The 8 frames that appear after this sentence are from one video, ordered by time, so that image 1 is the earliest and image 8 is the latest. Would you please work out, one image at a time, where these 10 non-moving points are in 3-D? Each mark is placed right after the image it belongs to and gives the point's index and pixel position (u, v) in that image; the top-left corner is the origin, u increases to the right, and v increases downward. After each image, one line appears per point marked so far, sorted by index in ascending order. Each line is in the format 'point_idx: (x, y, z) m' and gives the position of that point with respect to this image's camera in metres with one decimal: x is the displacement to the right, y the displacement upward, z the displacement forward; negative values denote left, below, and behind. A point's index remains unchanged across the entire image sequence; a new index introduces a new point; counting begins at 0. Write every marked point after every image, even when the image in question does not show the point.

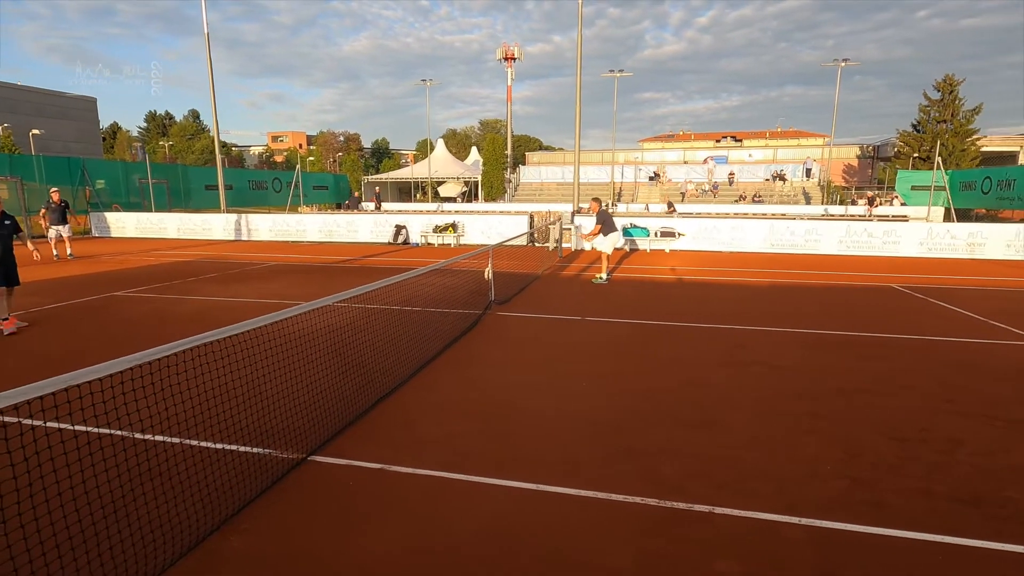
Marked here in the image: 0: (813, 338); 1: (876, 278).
0: (+4.7, -0.8, +8.3) m
1: (+9.7, +0.3, +14.4) m
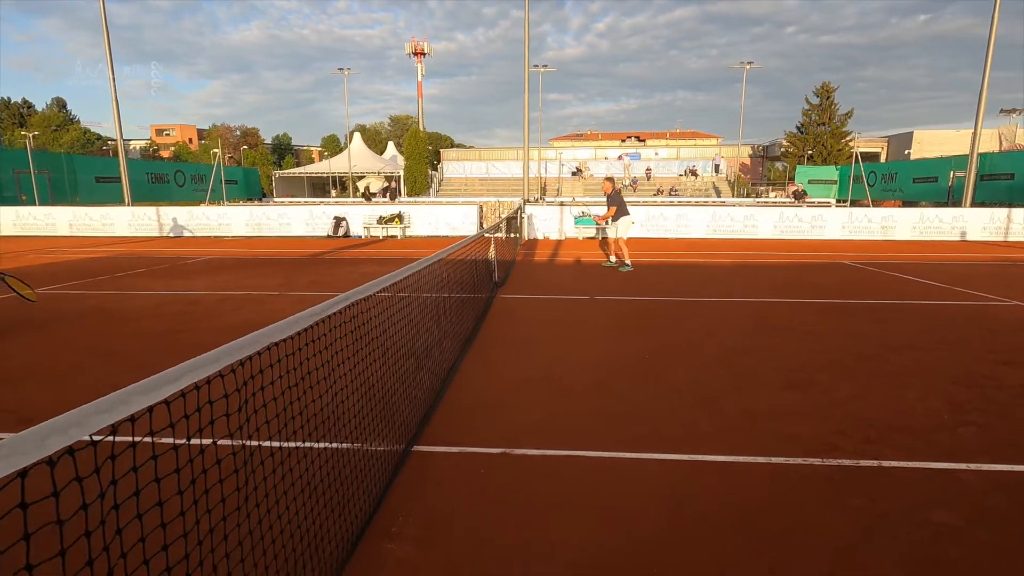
0: (+4.9, -0.3, +8.6) m
1: (+8.9, +0.9, +15.4) m
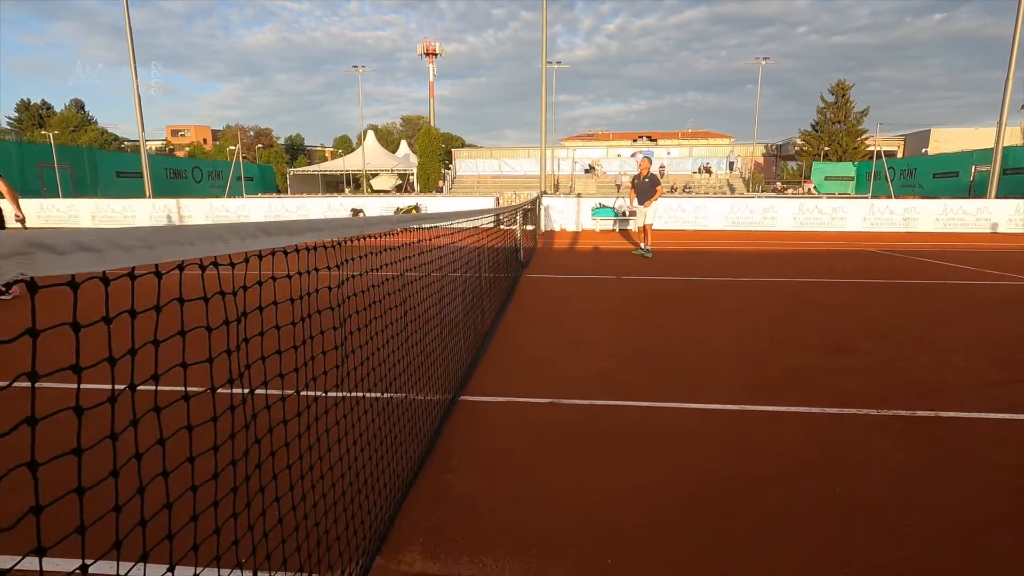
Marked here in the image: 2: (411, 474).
0: (+5.4, 0.0, +8.5) m
1: (+9.5, +1.2, +15.2) m
2: (-0.5, -1.0, +2.7) m
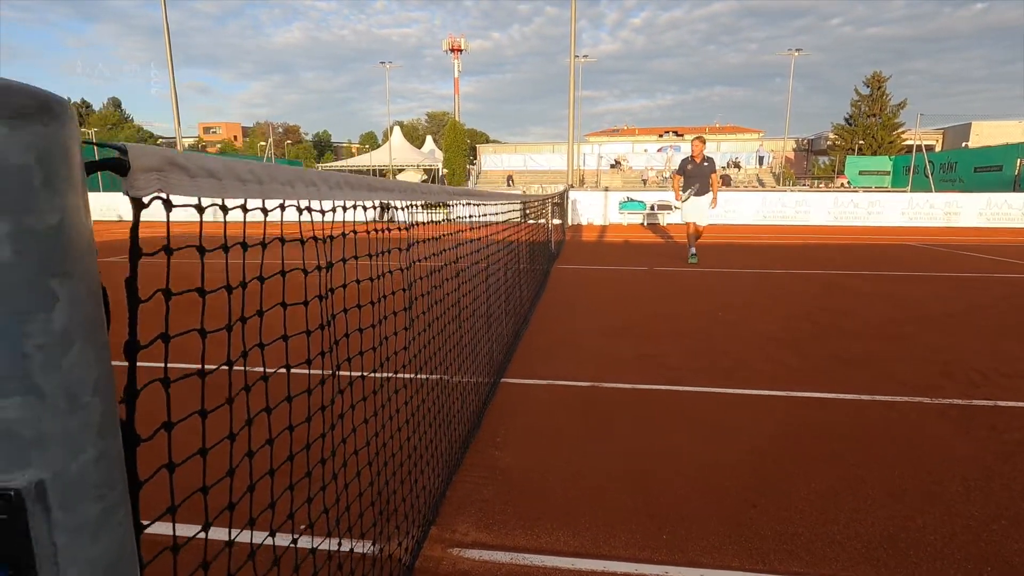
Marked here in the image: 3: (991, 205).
0: (+5.8, +0.2, +8.2) m
1: (+10.2, +1.4, +14.8) m
2: (-0.3, -0.8, +2.8) m
3: (+16.8, +2.9, +18.9) m
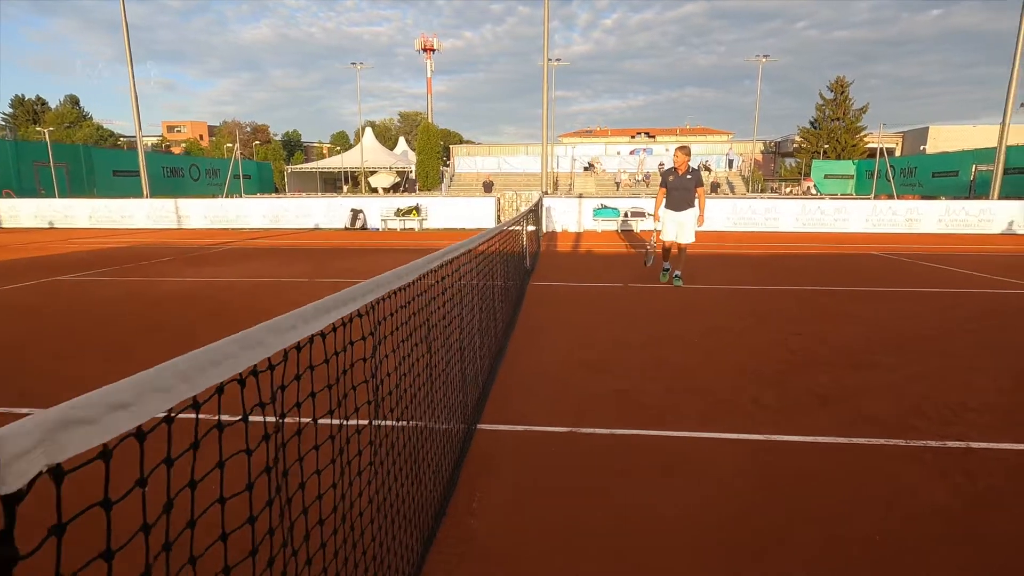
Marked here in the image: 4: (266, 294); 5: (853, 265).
0: (+5.5, -0.1, +8.4) m
1: (+9.5, +1.2, +15.1) m
2: (-0.4, -1.1, +2.6) m
3: (+15.9, +2.8, +19.5) m
4: (-3.9, -0.1, +8.7) m
5: (+7.4, +0.5, +11.7) m
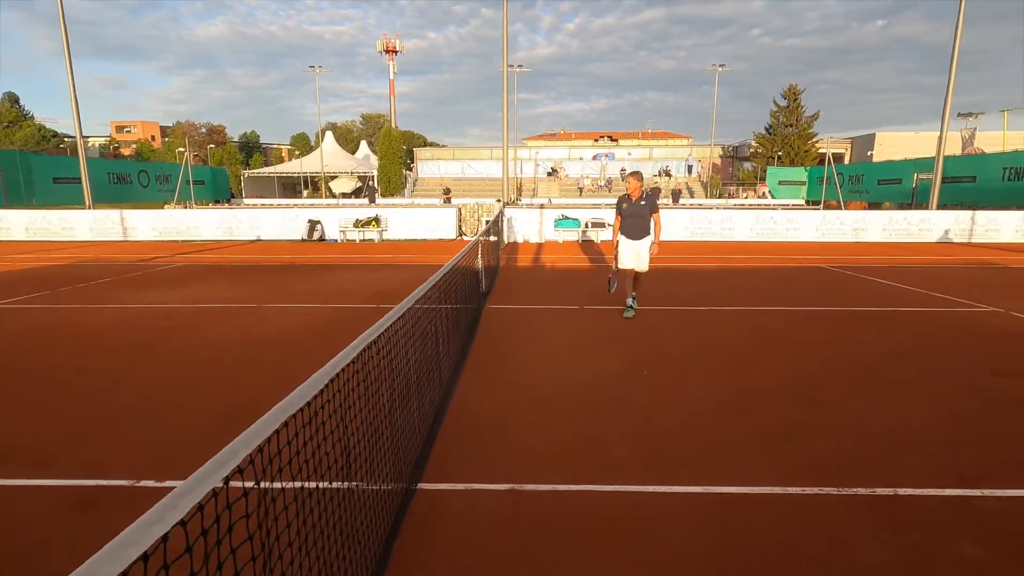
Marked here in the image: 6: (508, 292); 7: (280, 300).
0: (+4.8, -0.4, +8.6) m
1: (+8.4, +0.9, +15.6) m
2: (-0.7, -1.5, +2.5) m
3: (+14.5, +2.5, +20.4) m
4: (-4.6, -0.6, +8.3) m
5: (+6.5, +0.2, +12.1) m
6: (-0.1, -0.1, +11.0) m
7: (-4.3, -0.2, +10.0) m
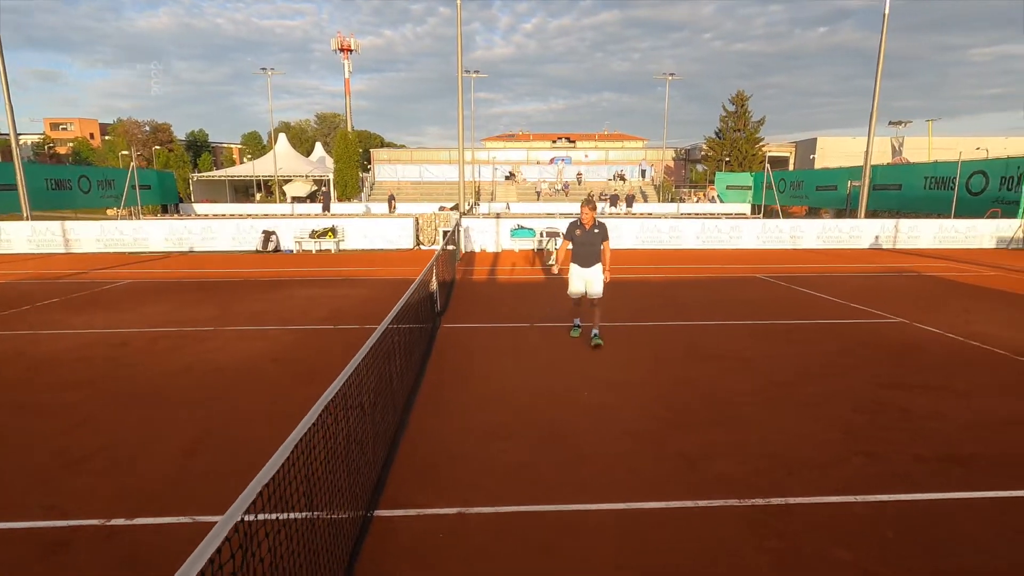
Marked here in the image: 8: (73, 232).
0: (+4.0, -0.7, +9.4) m
1: (+7.1, +0.6, +16.7) m
2: (-1.0, -1.9, +2.9) m
3: (+12.8, +2.4, +21.9) m
4: (-5.4, -1.0, +8.4) m
5: (+5.4, -0.1, +13.0) m
6: (-1.0, -0.4, +11.4) m
7: (-5.2, -0.6, +10.1) m
8: (-16.2, +2.1, +19.8) m
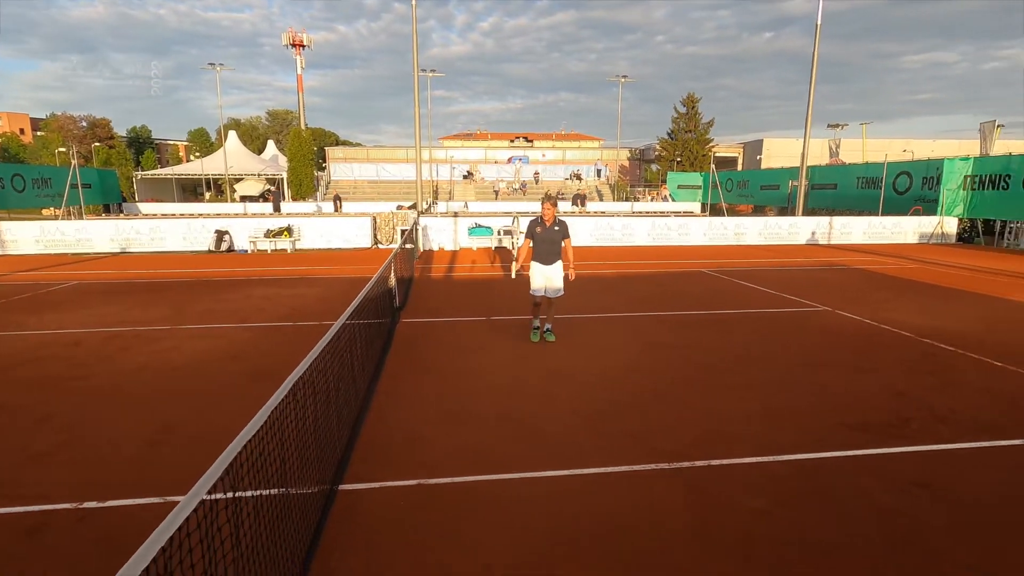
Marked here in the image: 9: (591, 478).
0: (+3.2, -0.6, +10.1) m
1: (+5.7, +0.8, +17.5) m
2: (-1.3, -1.8, +3.3) m
3: (+11.0, +2.6, +23.2) m
4: (-6.1, -0.9, +8.4) m
5: (+4.4, +0.1, +13.7) m
6: (-2.0, -0.3, +11.7) m
7: (-6.0, -0.6, +10.2) m
8: (-17.8, +2.0, +19.0) m
9: (+0.7, -1.6, +4.6) m
